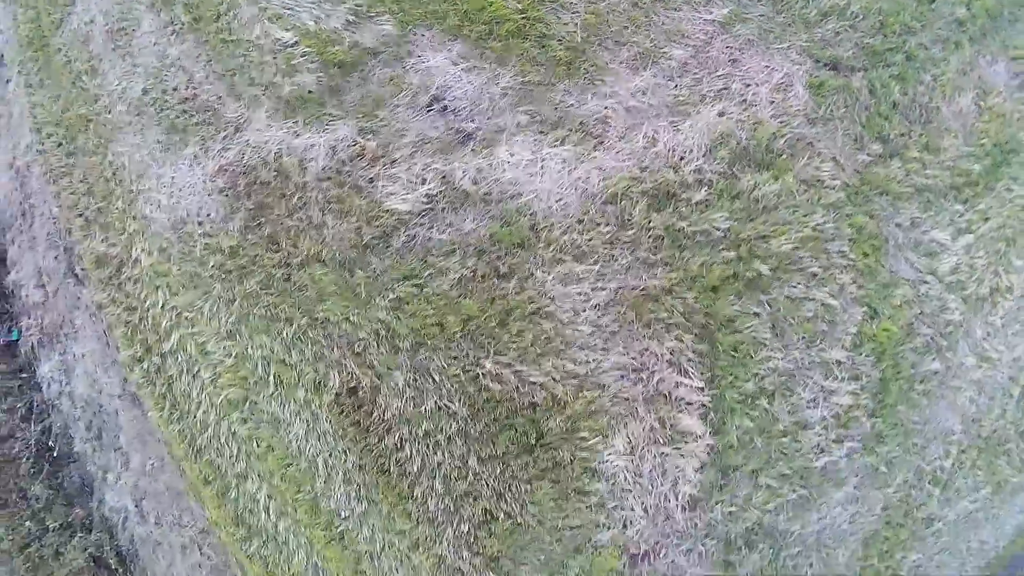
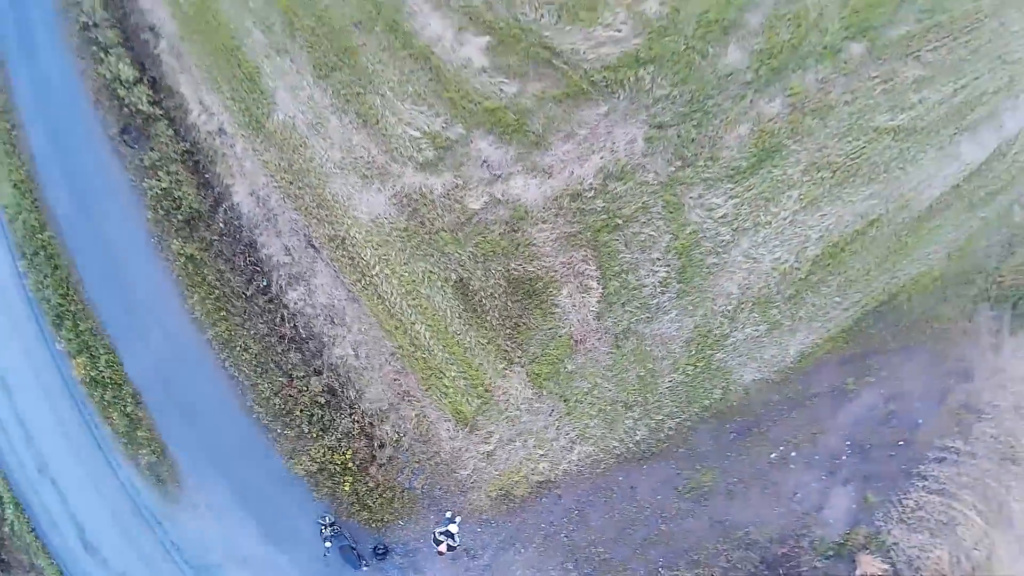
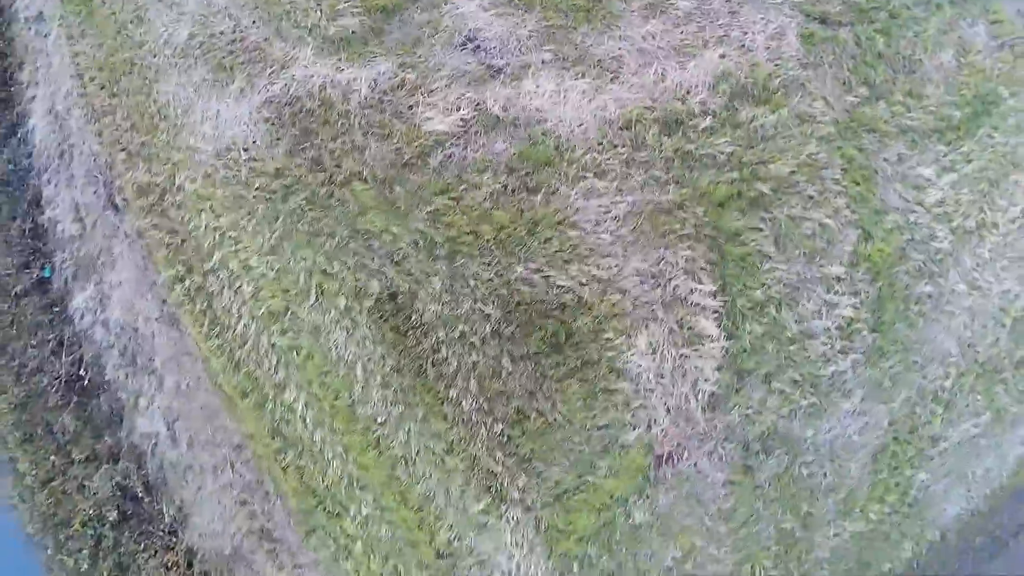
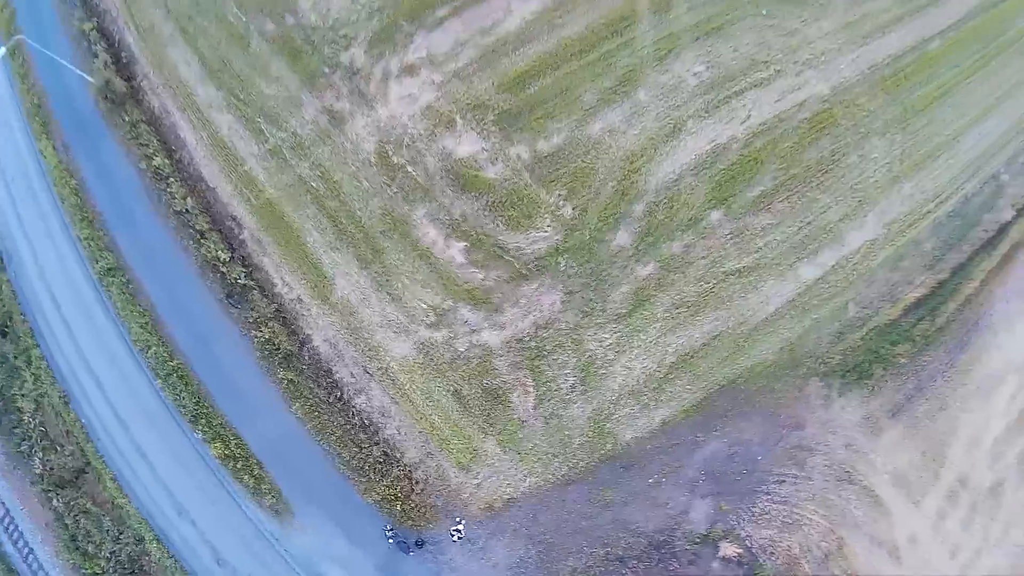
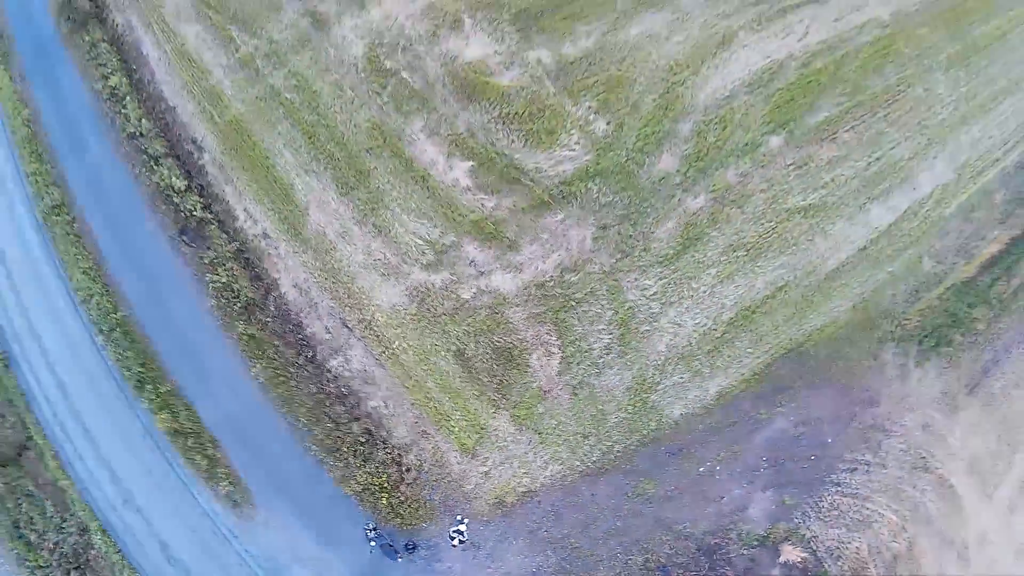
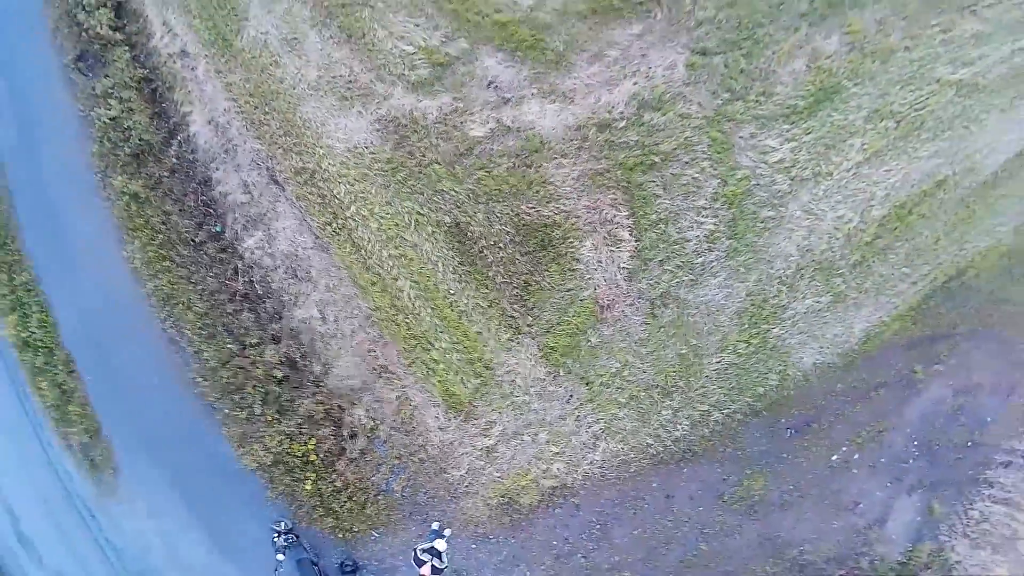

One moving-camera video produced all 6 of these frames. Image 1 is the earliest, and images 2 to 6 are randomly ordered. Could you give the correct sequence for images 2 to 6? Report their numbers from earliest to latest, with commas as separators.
3, 6, 2, 5, 4
